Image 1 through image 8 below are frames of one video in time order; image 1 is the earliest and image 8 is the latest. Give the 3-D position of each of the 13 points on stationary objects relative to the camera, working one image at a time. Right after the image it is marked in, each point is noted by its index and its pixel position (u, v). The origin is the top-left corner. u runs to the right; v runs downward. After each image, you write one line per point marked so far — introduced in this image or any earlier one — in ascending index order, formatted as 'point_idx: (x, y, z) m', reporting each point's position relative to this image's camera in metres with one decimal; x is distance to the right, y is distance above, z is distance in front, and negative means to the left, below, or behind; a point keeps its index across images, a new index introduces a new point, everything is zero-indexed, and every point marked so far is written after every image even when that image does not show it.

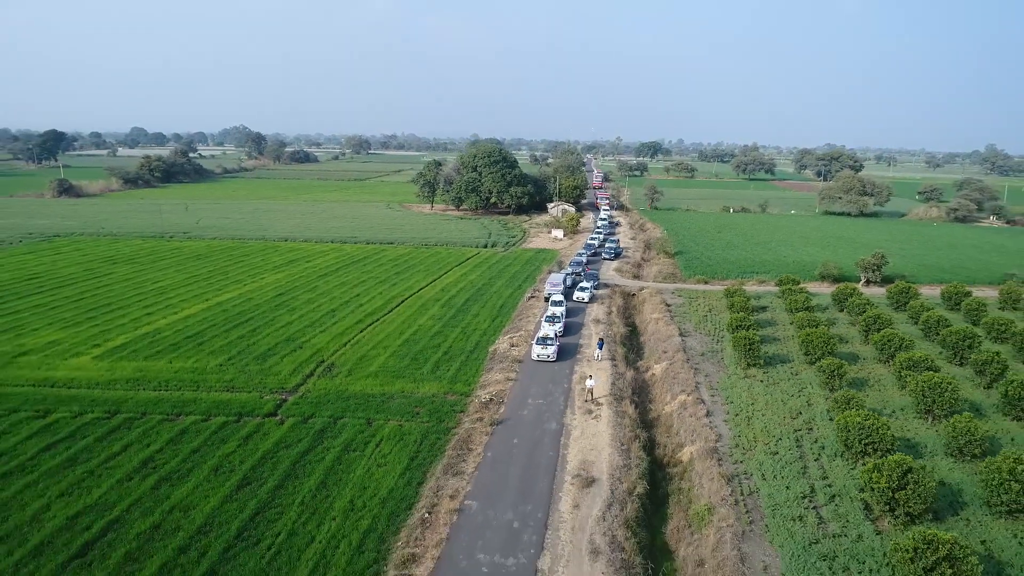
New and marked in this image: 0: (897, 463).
0: (+8.7, -4.0, +14.1) m
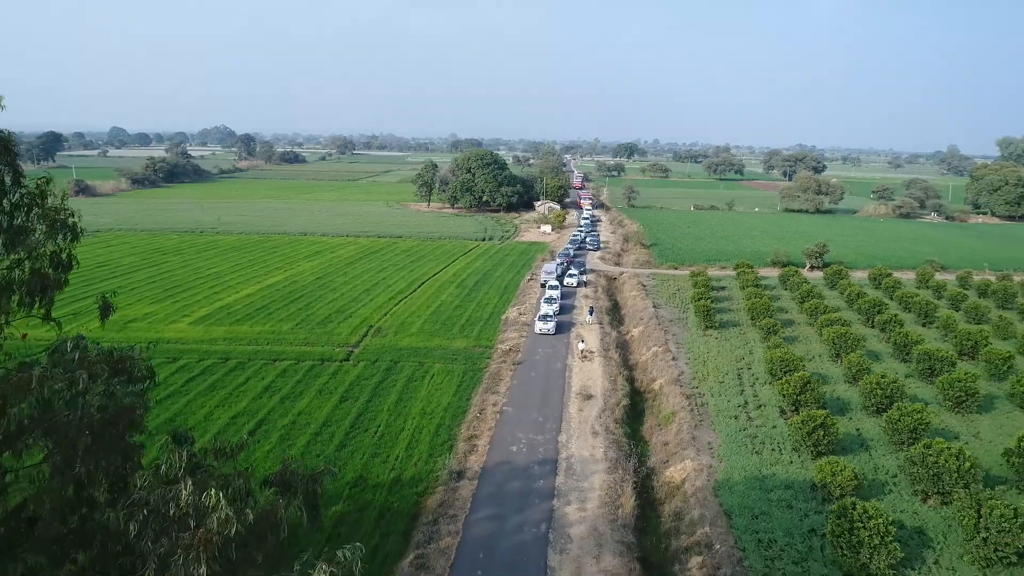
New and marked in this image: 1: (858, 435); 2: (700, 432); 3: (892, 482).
0: (+9.5, -3.0, +20.4) m
1: (+10.8, -4.6, +19.4) m
2: (+5.9, -4.5, +19.5) m
3: (+10.2, -5.2, +16.6) m
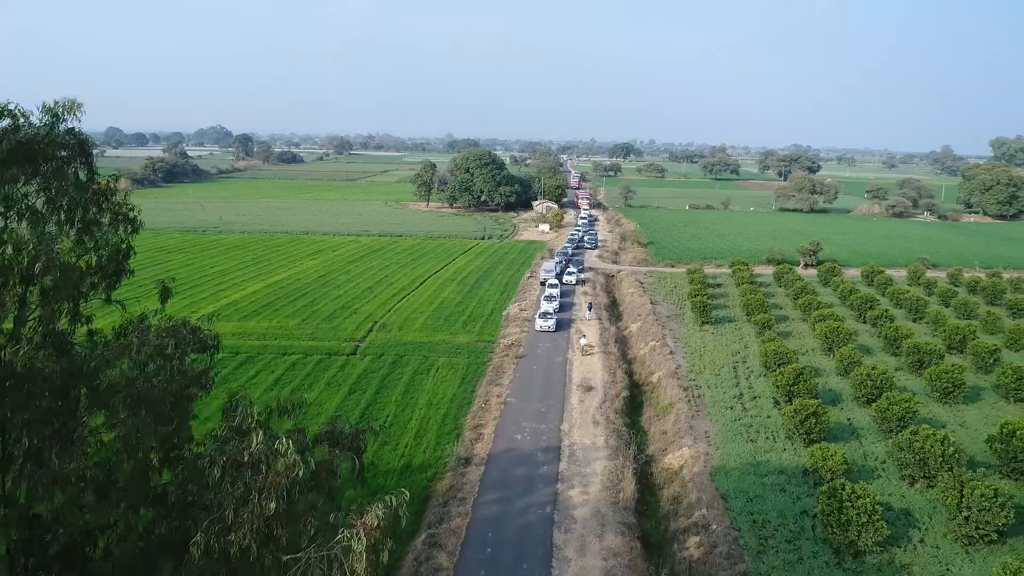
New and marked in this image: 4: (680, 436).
0: (+9.6, -2.8, +21.2) m
1: (+10.9, -4.4, +20.1) m
2: (+6.0, -4.3, +20.2) m
3: (+10.3, -5.0, +17.4) m
4: (+5.2, -4.6, +19.2) m
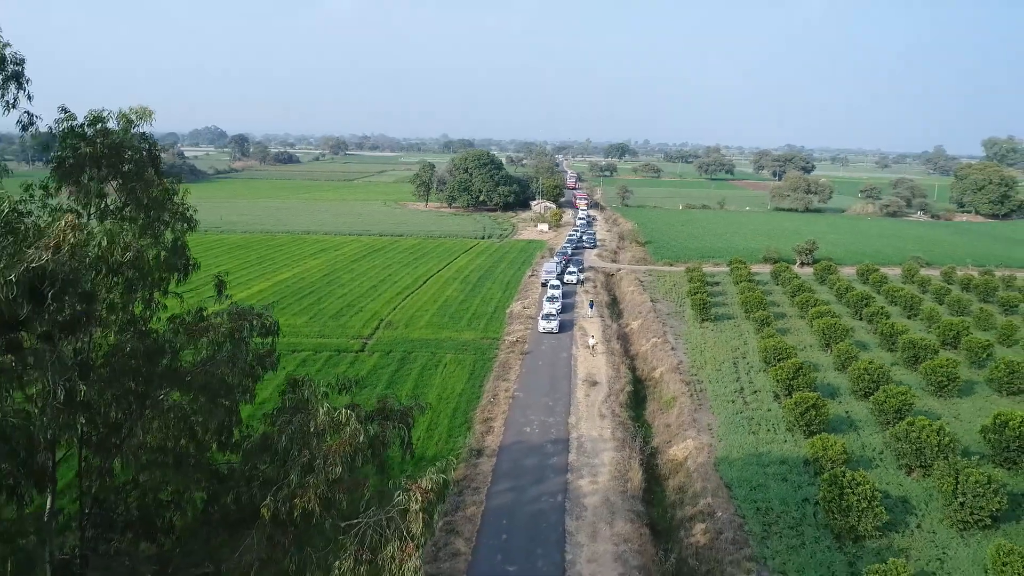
0: (+9.8, -2.7, +21.8) m
1: (+11.2, -4.3, +20.7) m
2: (+6.3, -4.2, +20.8) m
3: (+10.6, -4.9, +18.0) m
4: (+5.5, -4.5, +19.8) m
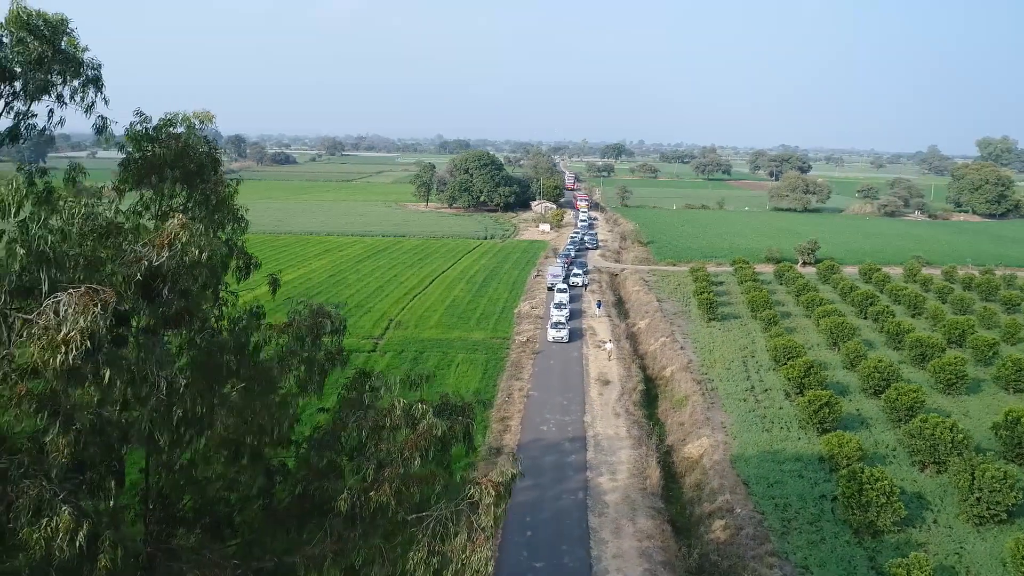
0: (+10.3, -2.6, +22.0) m
1: (+11.6, -4.3, +20.9) m
2: (+6.7, -4.2, +21.0) m
3: (+11.1, -4.9, +18.2) m
4: (+6.0, -4.4, +19.9) m
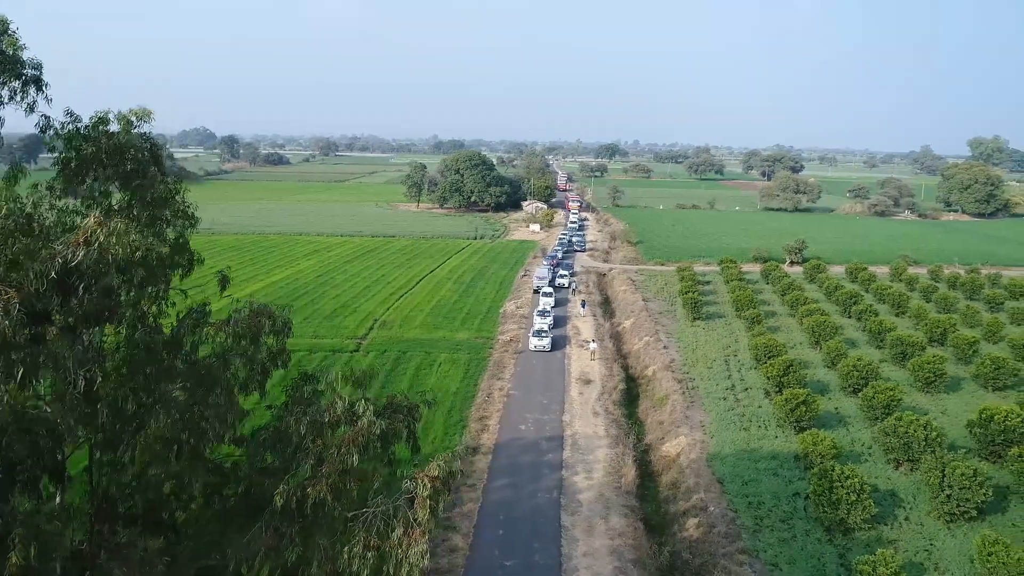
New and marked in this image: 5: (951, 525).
0: (+9.6, -2.6, +22.1) m
1: (+11.0, -4.2, +21.1) m
2: (+6.1, -4.2, +21.0) m
3: (+10.5, -4.8, +18.3) m
4: (+5.3, -4.4, +20.0) m
5: (+10.4, -5.6, +14.8) m
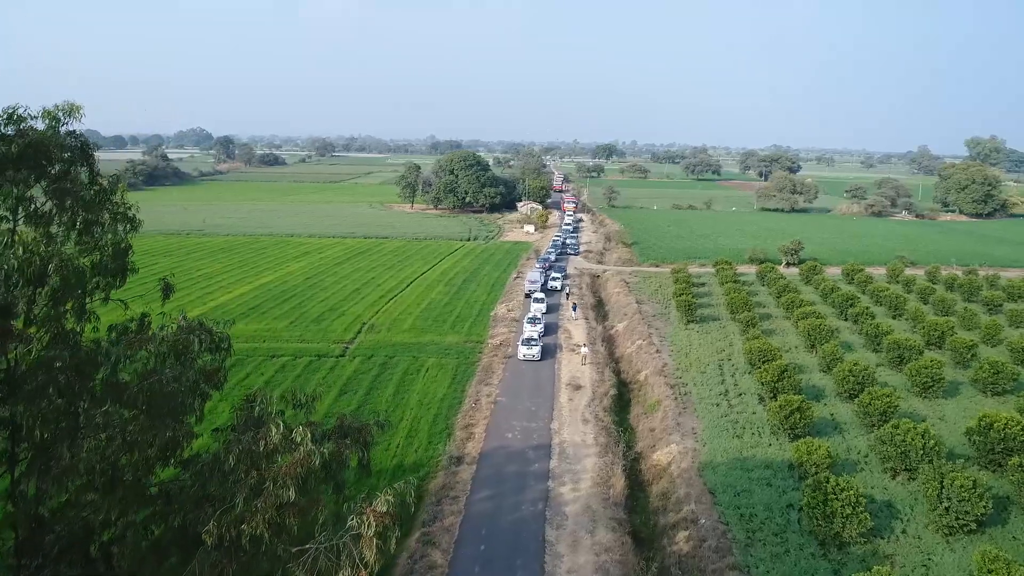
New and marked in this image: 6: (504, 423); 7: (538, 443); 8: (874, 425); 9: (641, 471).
0: (+9.2, -2.7, +21.6) m
1: (+10.6, -4.3, +20.6) m
2: (+5.7, -4.3, +20.5) m
3: (+10.1, -4.9, +17.8) m
4: (+4.9, -4.5, +19.5) m
5: (+10.0, -5.7, +14.3) m
6: (-0.3, -4.2, +19.2) m
7: (+0.8, -4.5, +18.1) m
8: (+11.2, -4.2, +19.2) m
9: (+3.9, -5.5, +18.6) m
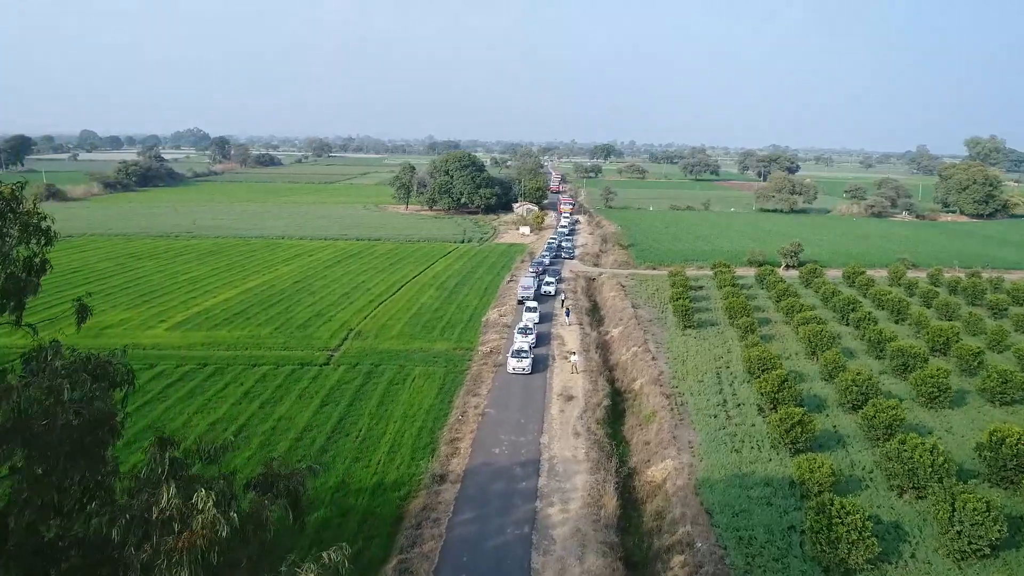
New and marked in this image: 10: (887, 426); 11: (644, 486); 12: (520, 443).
0: (+8.9, -2.9, +20.7) m
1: (+10.2, -4.5, +19.7) m
2: (+5.3, -4.5, +19.7) m
3: (+9.7, -5.2, +16.9) m
4: (+4.5, -4.8, +18.6) m
5: (+9.7, -5.9, +13.4) m
6: (-0.6, -4.4, +18.3) m
7: (+0.4, -4.7, +17.2) m
8: (+10.8, -4.4, +18.4) m
9: (+3.5, -5.7, +17.7) m
10: (+10.9, -4.0, +18.1) m
11: (+3.7, -5.6, +17.6) m
12: (+0.2, -4.5, +18.1) m
